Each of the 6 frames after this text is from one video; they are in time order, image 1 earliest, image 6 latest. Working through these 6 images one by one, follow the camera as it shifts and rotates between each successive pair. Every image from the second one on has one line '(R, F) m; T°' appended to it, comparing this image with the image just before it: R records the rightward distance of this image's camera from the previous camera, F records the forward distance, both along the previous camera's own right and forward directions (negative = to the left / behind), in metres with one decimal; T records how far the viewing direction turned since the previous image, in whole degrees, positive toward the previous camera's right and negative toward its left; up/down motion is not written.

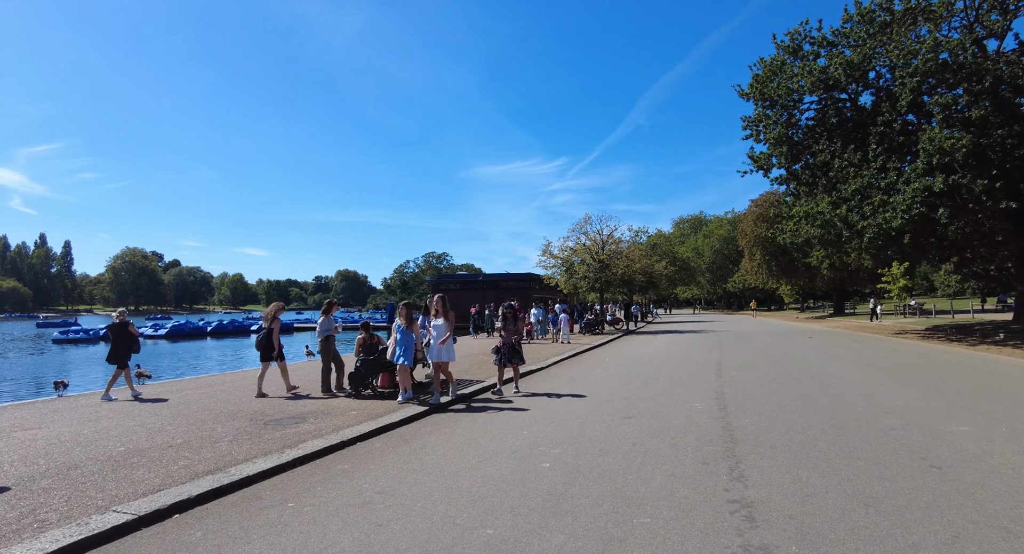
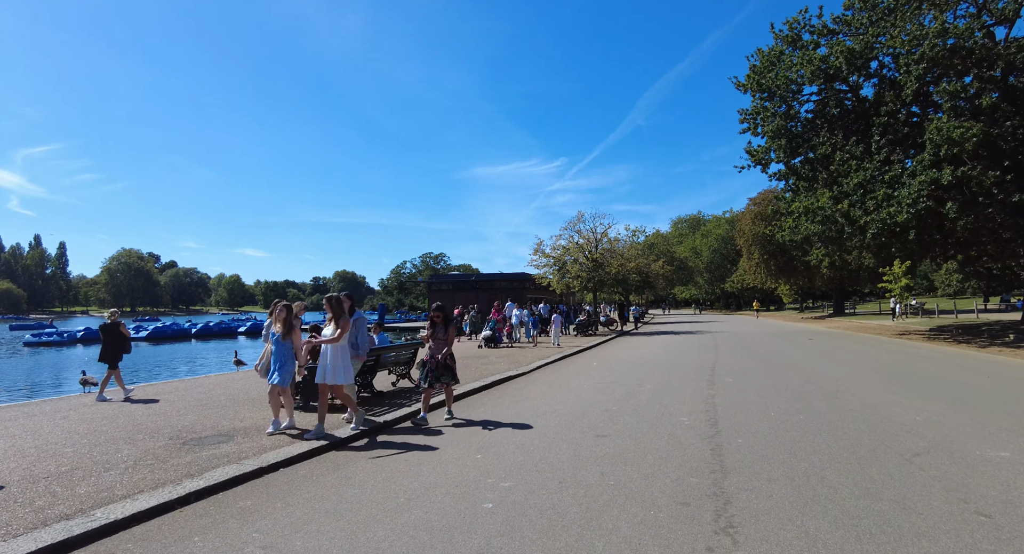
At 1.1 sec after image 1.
(+0.5, +1.1) m; 0°
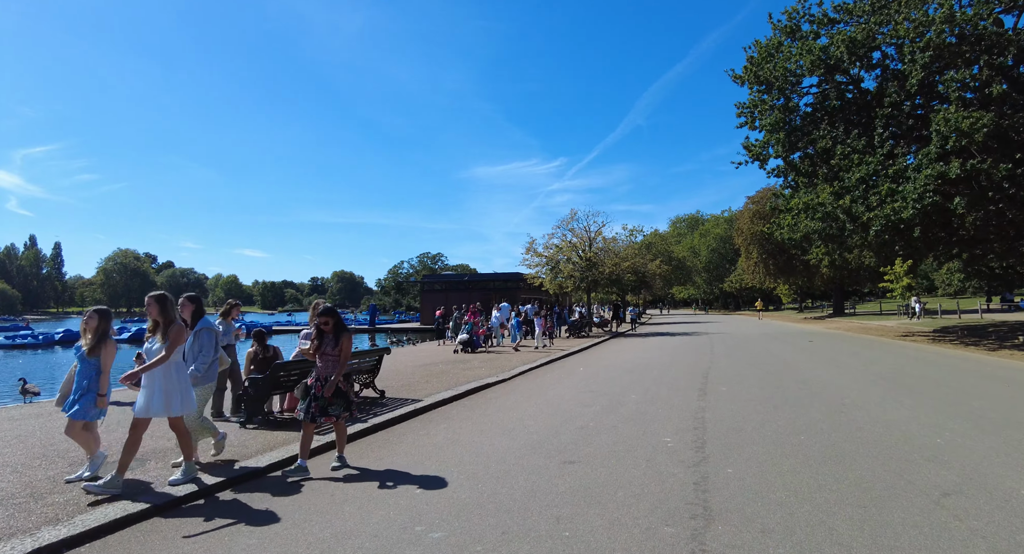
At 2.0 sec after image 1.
(+0.5, +1.0) m; 0°
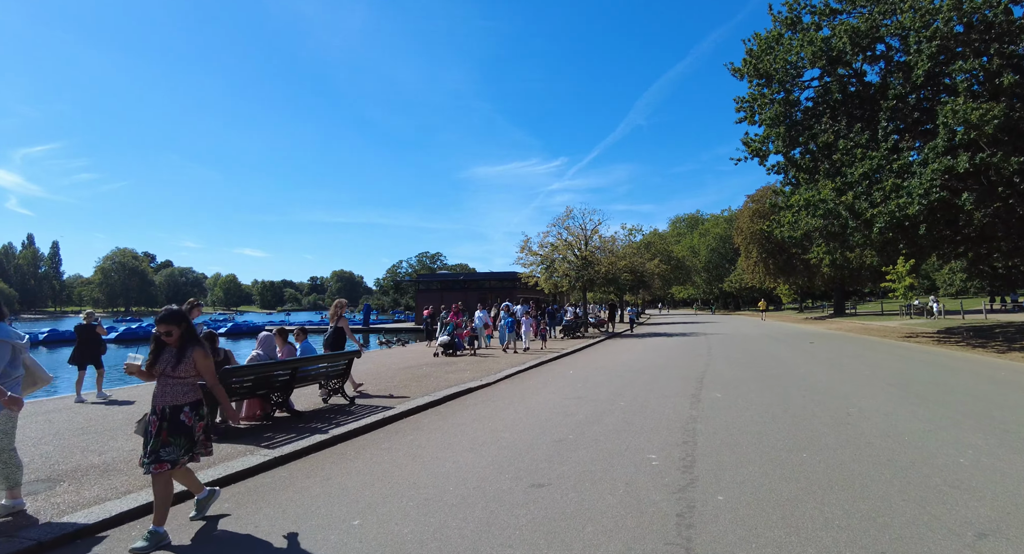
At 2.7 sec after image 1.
(+0.4, +0.7) m; 0°
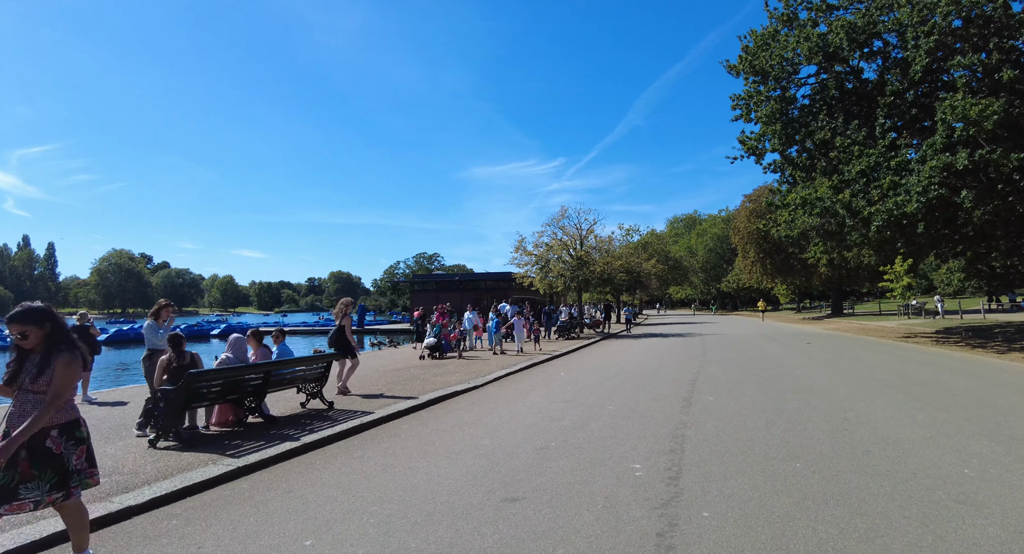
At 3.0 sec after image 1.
(+0.2, +0.4) m; 0°
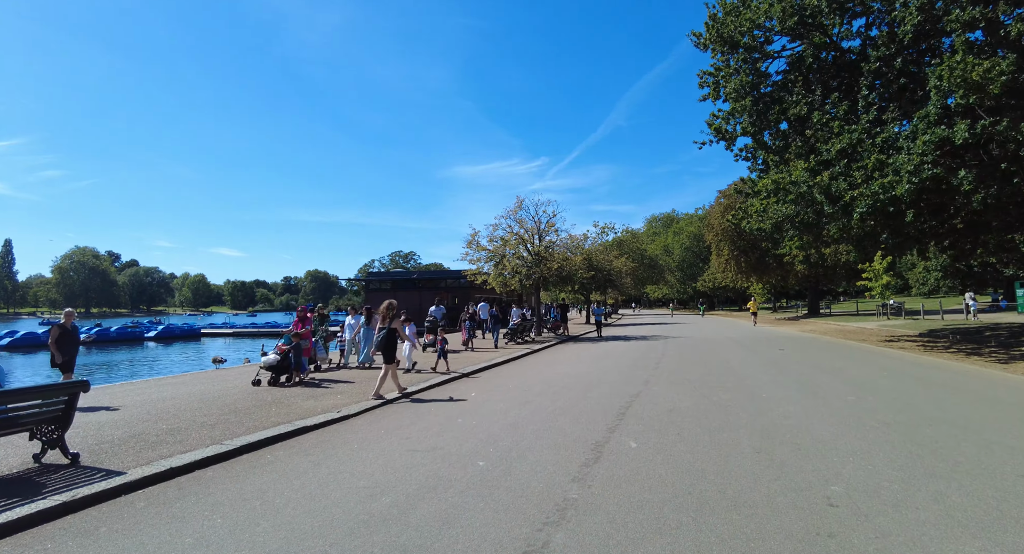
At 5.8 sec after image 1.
(+1.7, +2.9) m; +2°
